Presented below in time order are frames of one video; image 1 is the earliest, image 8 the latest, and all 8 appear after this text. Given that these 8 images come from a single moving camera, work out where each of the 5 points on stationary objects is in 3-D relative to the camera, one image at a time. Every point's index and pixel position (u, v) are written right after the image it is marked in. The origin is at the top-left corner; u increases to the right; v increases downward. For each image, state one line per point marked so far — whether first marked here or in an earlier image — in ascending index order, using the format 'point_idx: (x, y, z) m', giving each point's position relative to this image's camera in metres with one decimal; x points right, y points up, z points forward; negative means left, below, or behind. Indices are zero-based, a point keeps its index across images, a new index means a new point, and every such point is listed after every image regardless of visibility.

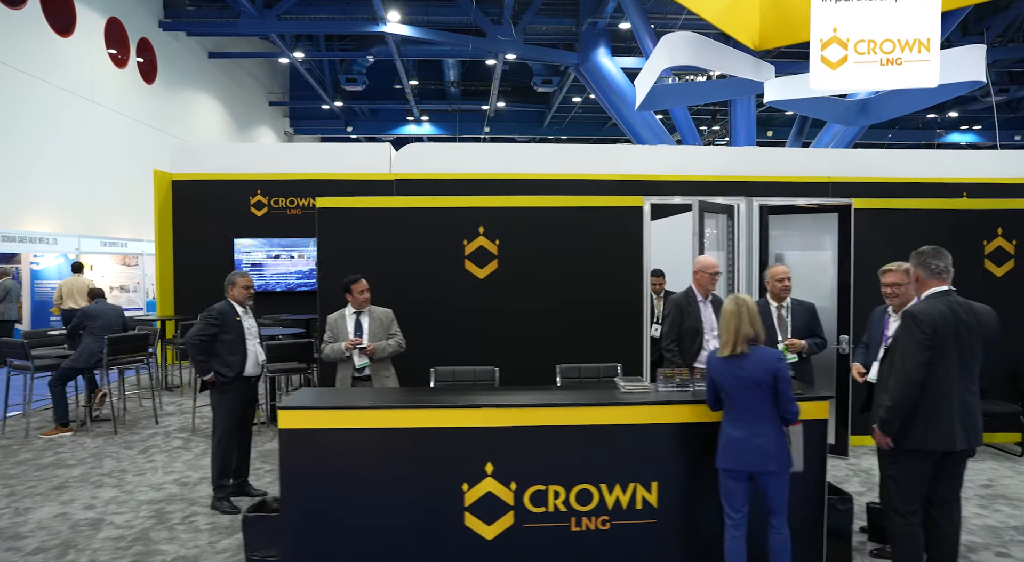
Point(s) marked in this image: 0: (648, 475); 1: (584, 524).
0: (+0.7, -1.0, +3.0) m
1: (+0.4, -1.3, +3.0) m
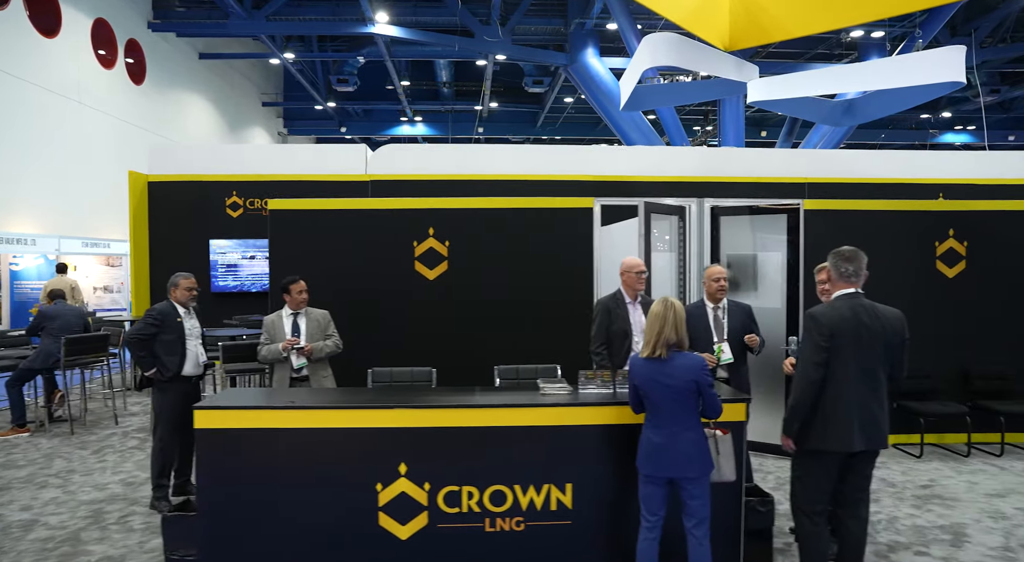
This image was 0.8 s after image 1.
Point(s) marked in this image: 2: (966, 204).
0: (+0.3, -1.1, +3.0) m
1: (-0.1, -1.3, +3.0) m
2: (+4.3, +0.7, +5.3) m
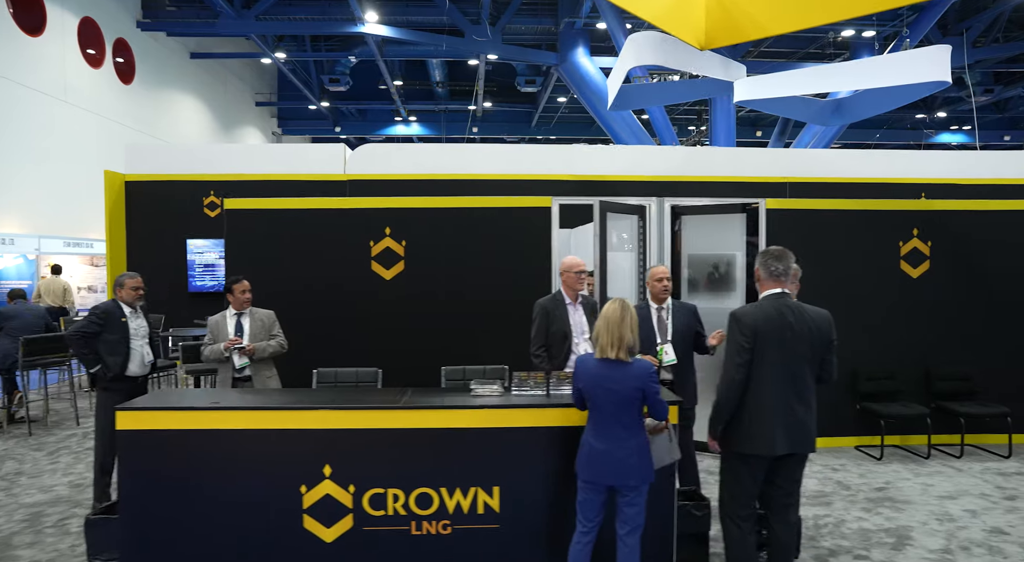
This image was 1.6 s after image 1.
0: (-0.1, -1.1, +3.0) m
1: (-0.5, -1.3, +2.9) m
2: (+4.0, +0.7, +5.2) m
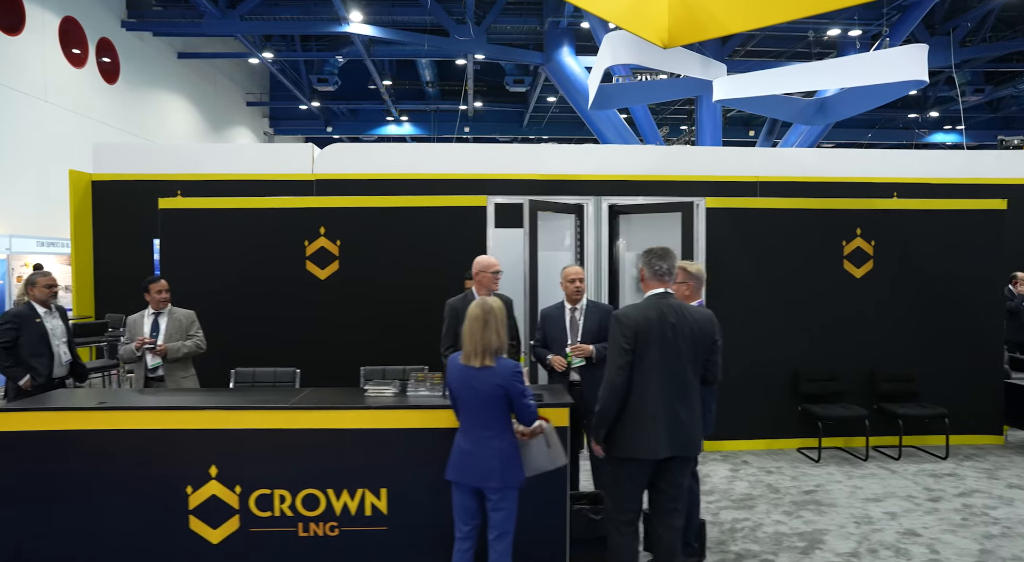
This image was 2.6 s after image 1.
0: (-0.7, -1.1, +2.9) m
1: (-1.1, -1.3, +2.9) m
2: (+3.4, +0.7, +5.2) m
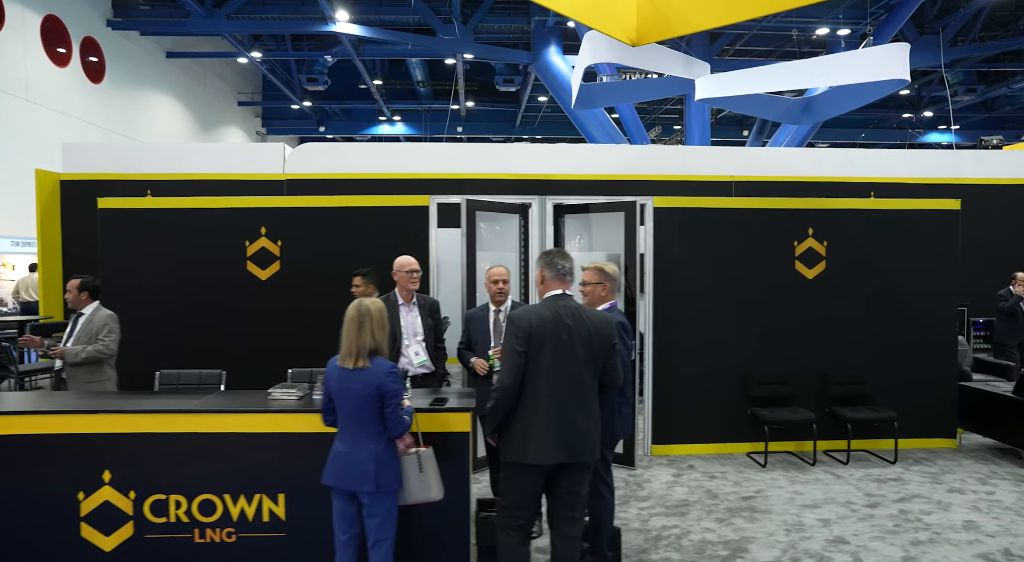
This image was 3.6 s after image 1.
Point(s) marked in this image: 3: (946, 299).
0: (-1.2, -1.1, +2.8) m
1: (-1.6, -1.3, +2.8) m
2: (+2.9, +0.7, +5.1) m
3: (+4.0, -0.2, +5.2) m
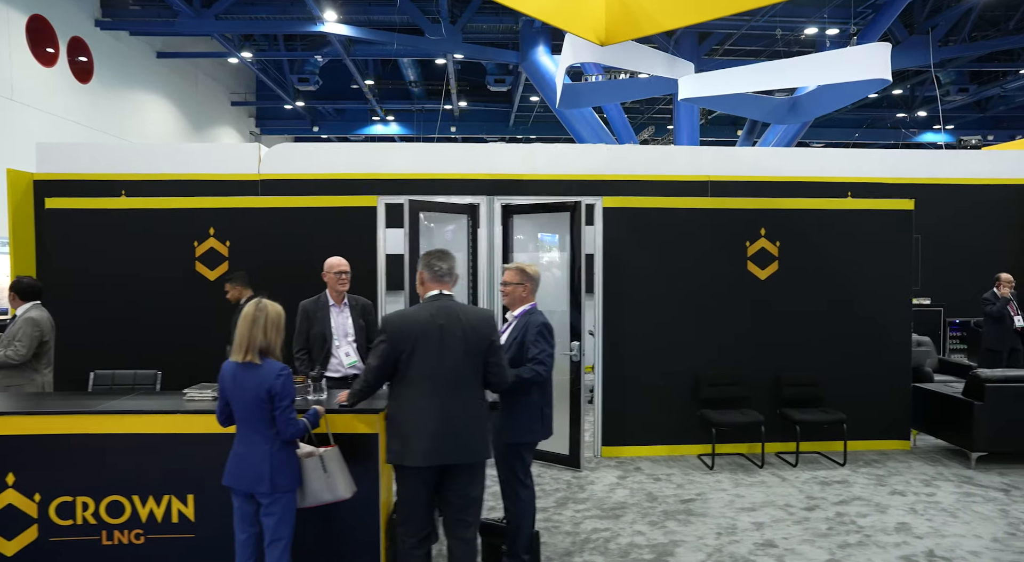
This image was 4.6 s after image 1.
0: (-1.7, -1.1, +2.8) m
1: (-2.0, -1.3, +2.8) m
2: (+2.4, +0.7, +5.1) m
3: (+3.6, -0.2, +5.1) m
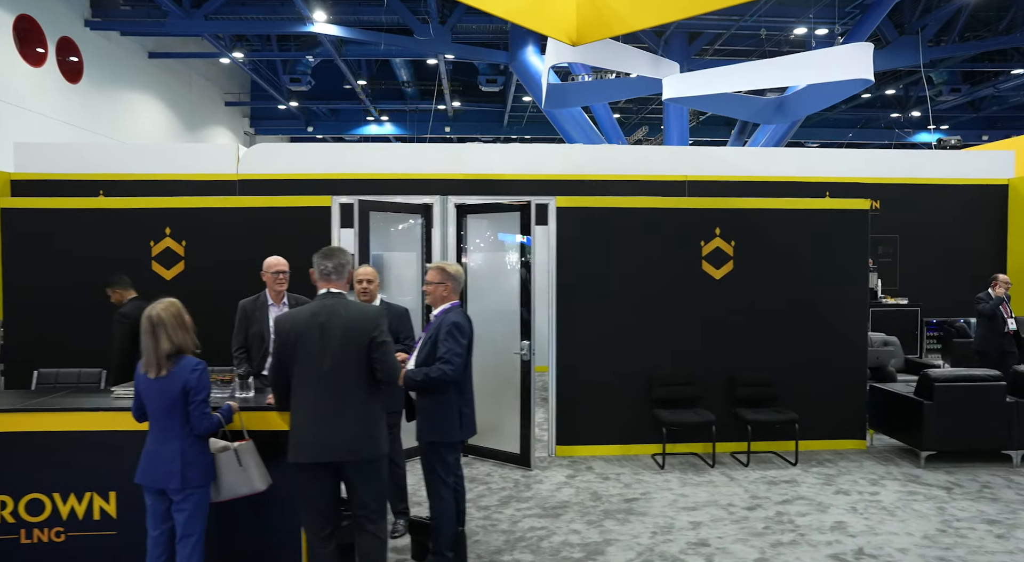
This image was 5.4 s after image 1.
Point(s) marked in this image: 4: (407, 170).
0: (-2.1, -1.1, +2.8) m
1: (-2.4, -1.3, +2.8) m
2: (+2.0, +0.7, +5.1) m
3: (+3.2, -0.2, +5.1) m
4: (-1.3, +1.3, +6.6) m
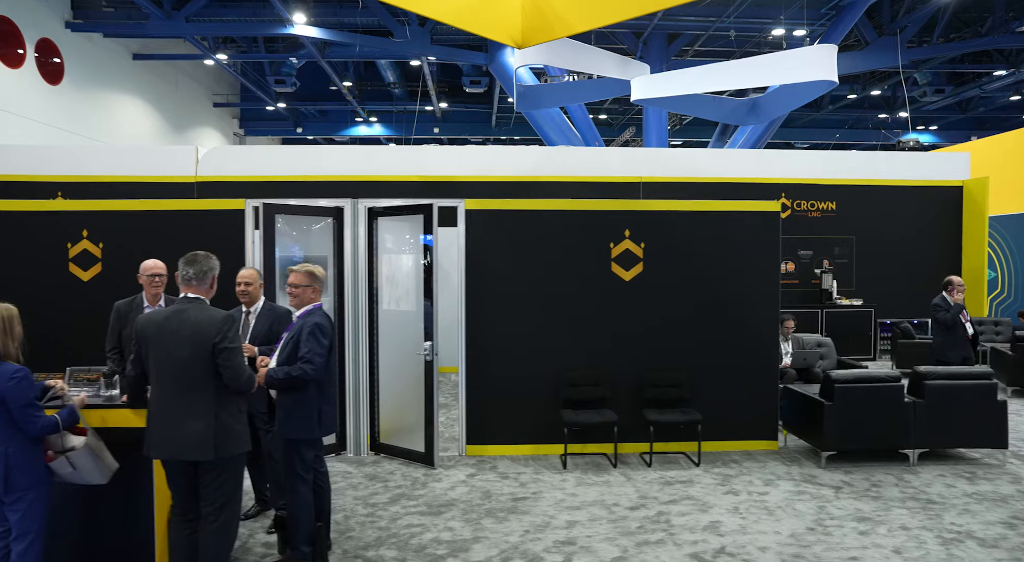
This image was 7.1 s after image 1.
0: (-2.9, -1.1, +2.9) m
1: (-3.2, -1.3, +2.9) m
2: (+1.2, +0.7, +5.1) m
3: (+2.4, -0.2, +5.2) m
4: (-2.0, +1.3, +6.7) m
